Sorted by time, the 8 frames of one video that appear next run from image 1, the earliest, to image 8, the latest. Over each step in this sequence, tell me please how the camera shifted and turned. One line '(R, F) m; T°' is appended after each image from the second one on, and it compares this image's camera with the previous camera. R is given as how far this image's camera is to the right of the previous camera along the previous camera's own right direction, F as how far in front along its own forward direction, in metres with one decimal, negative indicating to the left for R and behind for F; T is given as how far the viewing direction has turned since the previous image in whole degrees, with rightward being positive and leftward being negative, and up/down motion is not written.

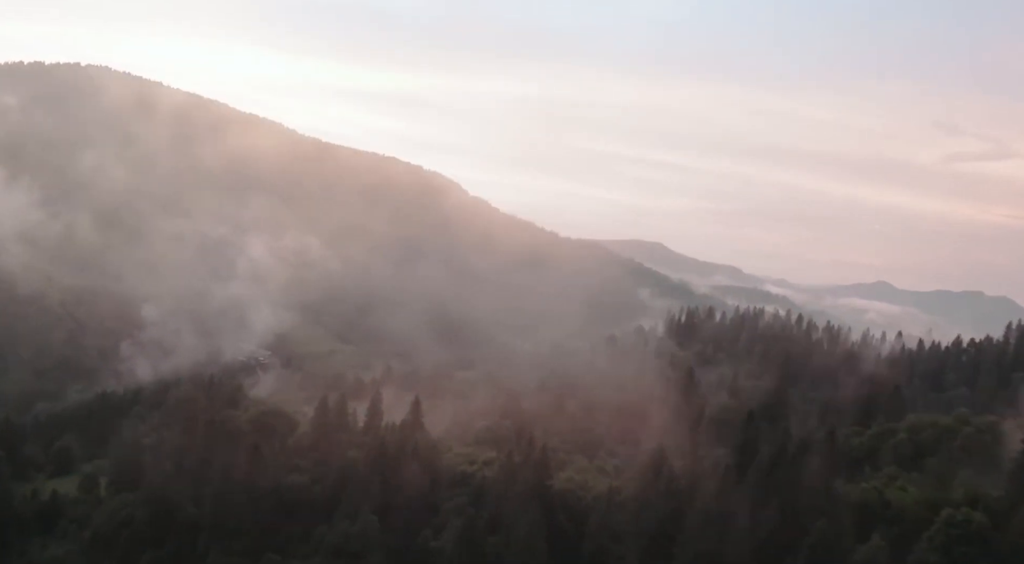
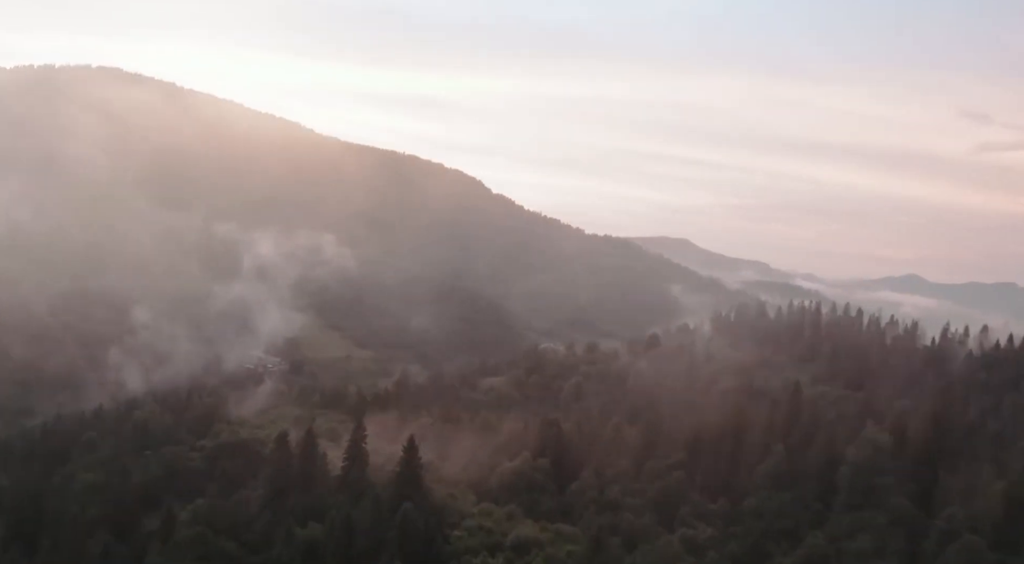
(-0.4, +13.9) m; -2°
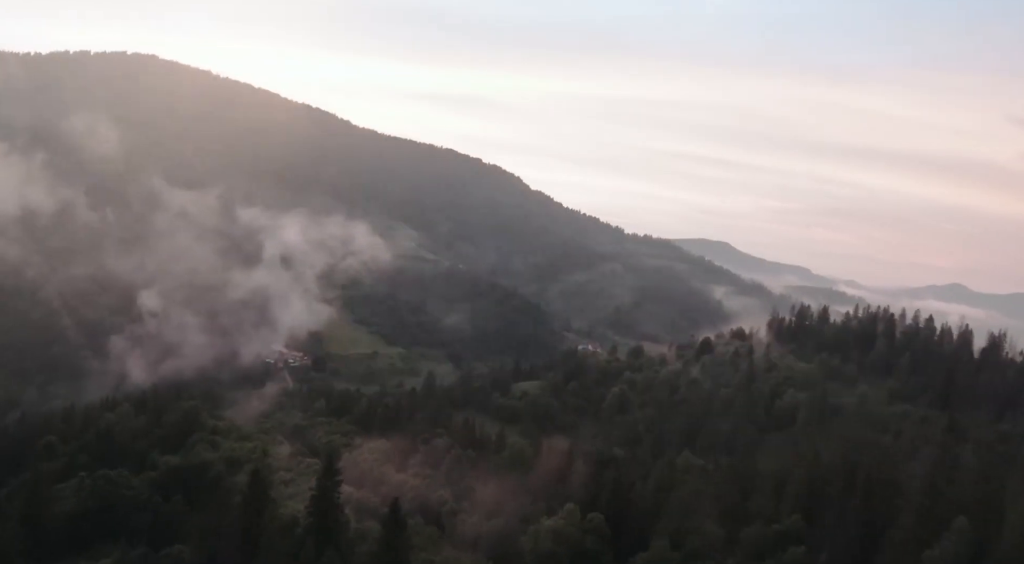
(-0.2, +10.4) m; -2°
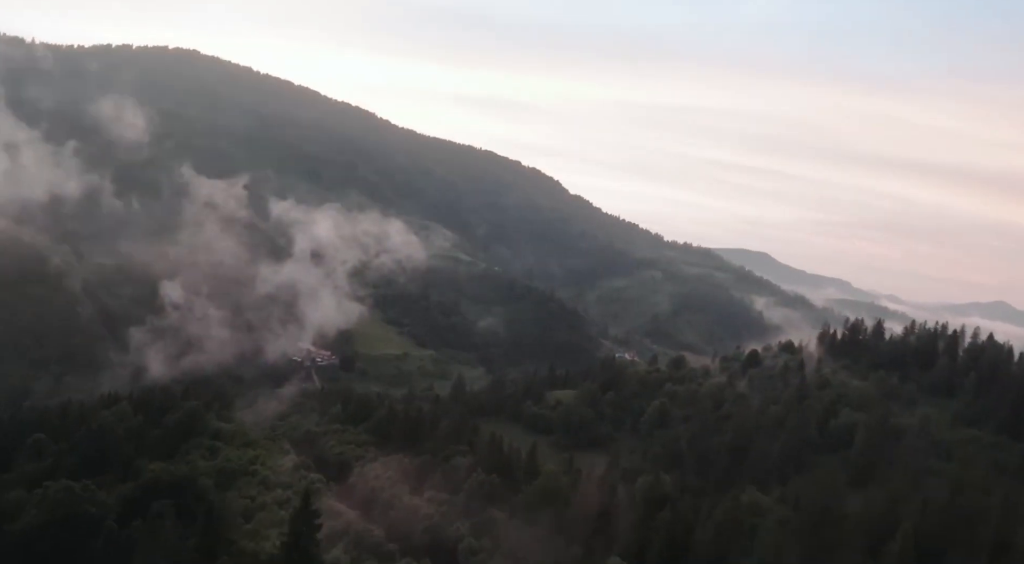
(0.0, +5.3) m; -2°
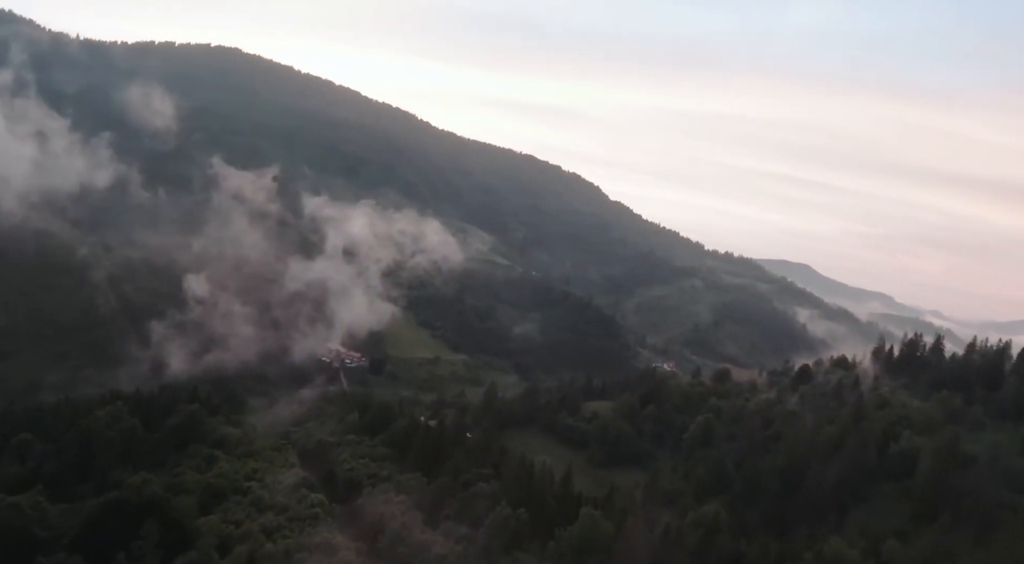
(0.0, +5.0) m; -2°
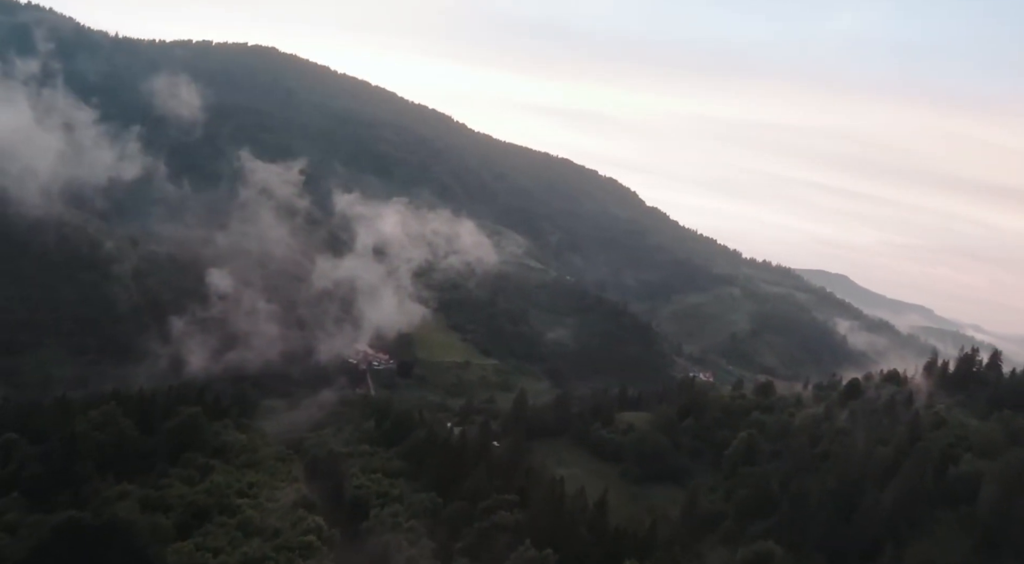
(+0.1, +4.2) m; -2°
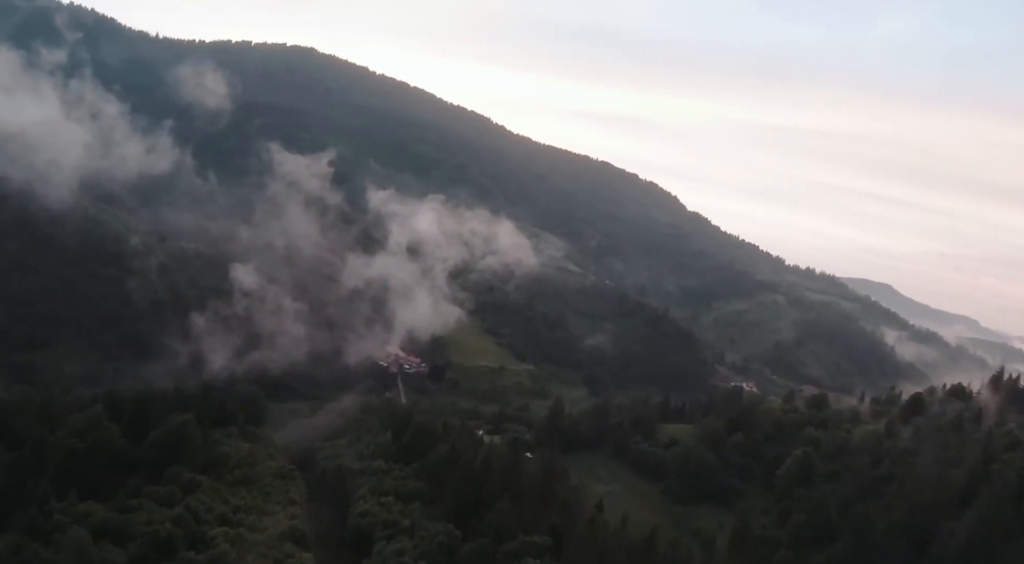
(+0.1, +5.1) m; -2°
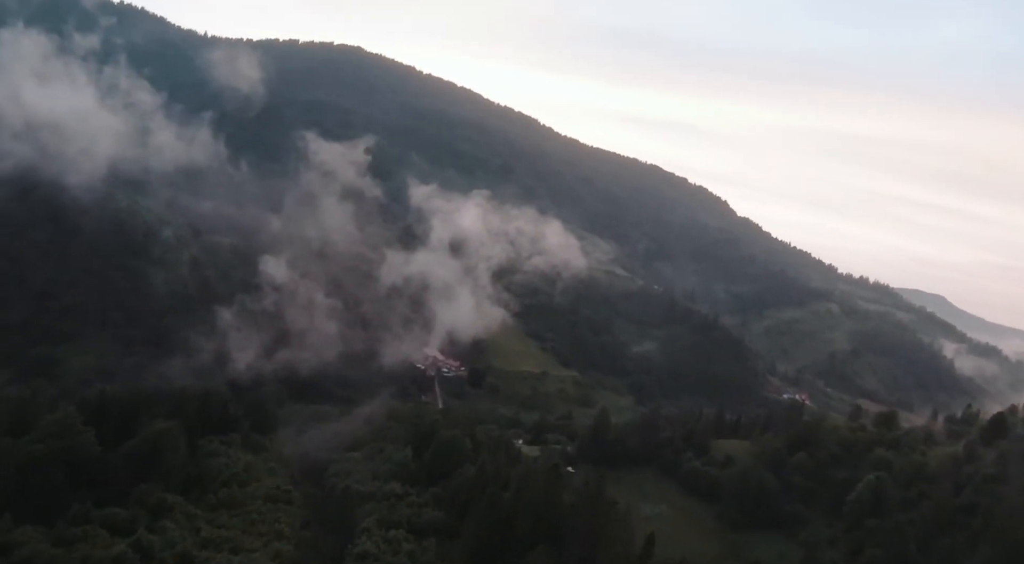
(+0.1, +5.7) m; -3°
